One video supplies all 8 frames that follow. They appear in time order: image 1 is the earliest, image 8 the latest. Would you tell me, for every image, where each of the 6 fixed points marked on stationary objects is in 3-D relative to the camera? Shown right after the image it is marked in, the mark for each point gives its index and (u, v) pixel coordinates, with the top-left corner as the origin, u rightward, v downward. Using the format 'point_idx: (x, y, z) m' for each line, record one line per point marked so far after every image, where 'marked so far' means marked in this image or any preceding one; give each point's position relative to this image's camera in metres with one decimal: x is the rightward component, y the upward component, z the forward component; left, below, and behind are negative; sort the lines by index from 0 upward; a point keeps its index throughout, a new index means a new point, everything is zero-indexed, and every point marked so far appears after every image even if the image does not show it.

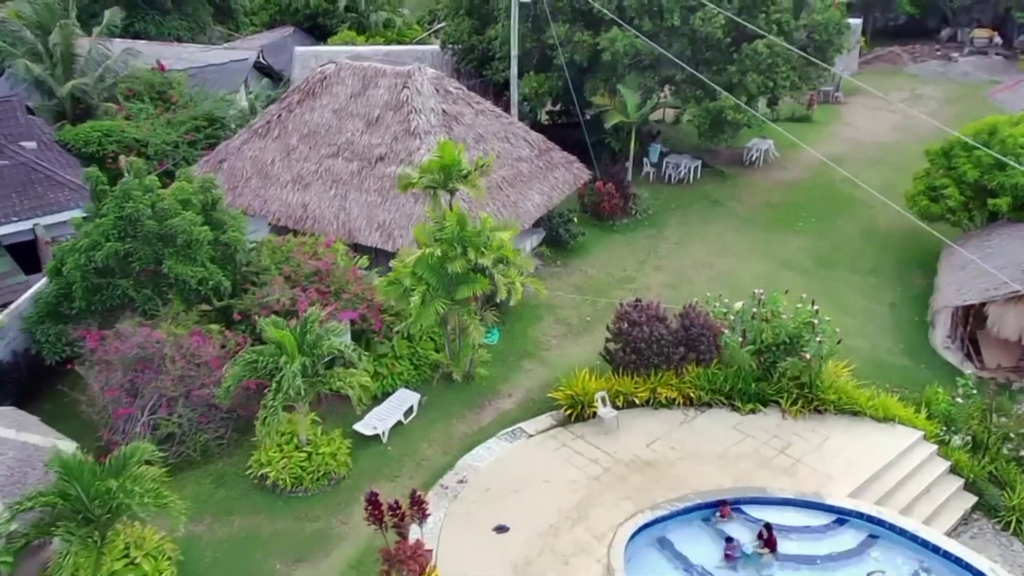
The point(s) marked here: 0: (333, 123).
0: (-3.7, +3.4, +18.1) m
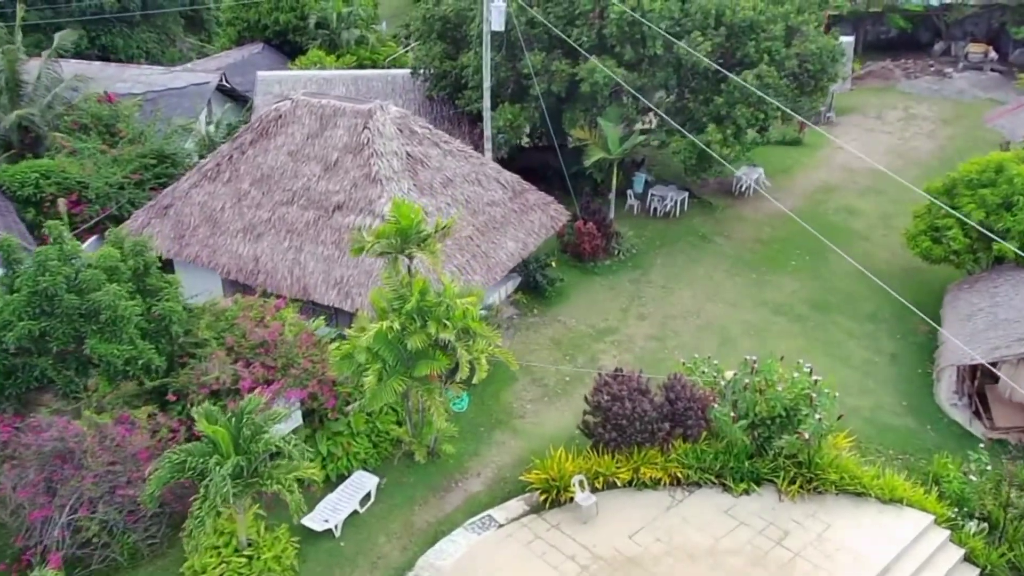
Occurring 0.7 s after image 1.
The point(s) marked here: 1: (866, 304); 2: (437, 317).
0: (-4.2, +2.3, +16.6) m
1: (+7.9, -0.3, +19.7) m
2: (-1.0, -0.4, +12.2) m
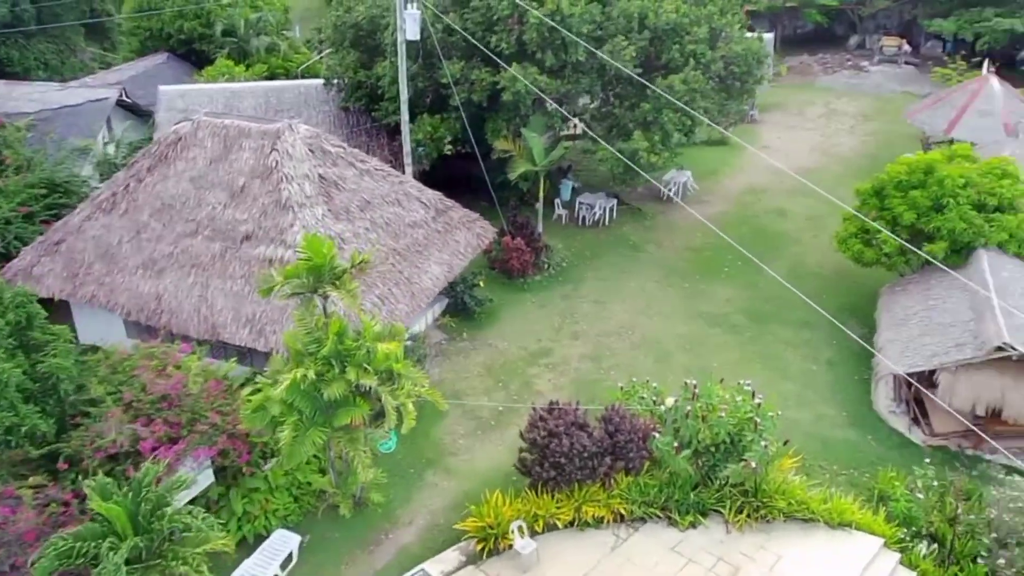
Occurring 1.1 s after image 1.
0: (-5.6, +1.6, +15.4) m
1: (+6.4, -0.5, +19.4) m
2: (-2.0, -0.9, +11.2) m
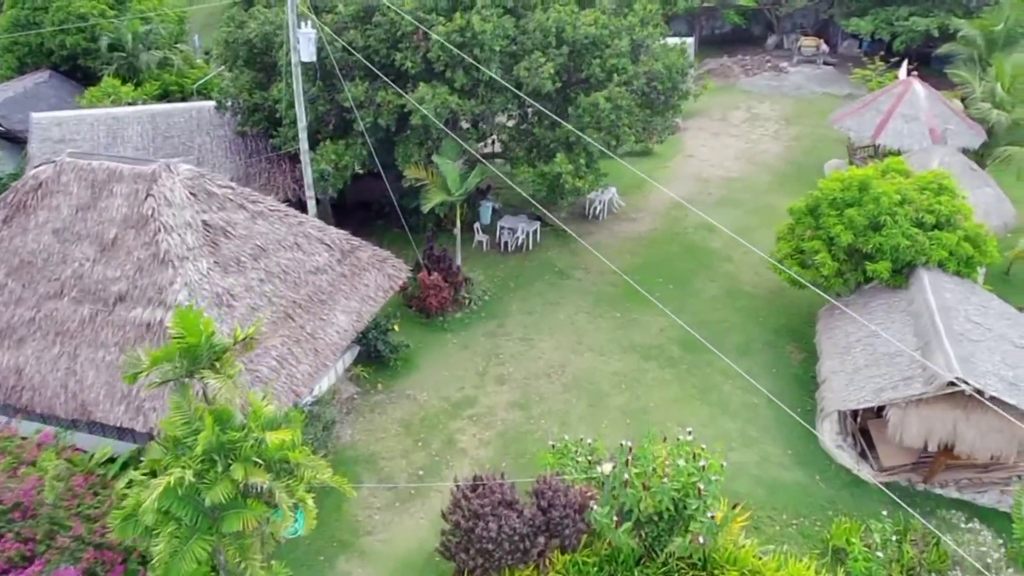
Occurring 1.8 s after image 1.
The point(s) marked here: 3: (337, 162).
0: (-7.0, +0.6, +13.4) m
1: (+4.7, -1.0, +18.4) m
2: (-2.9, -1.8, +9.6) m
3: (-3.5, +2.6, +17.9) m
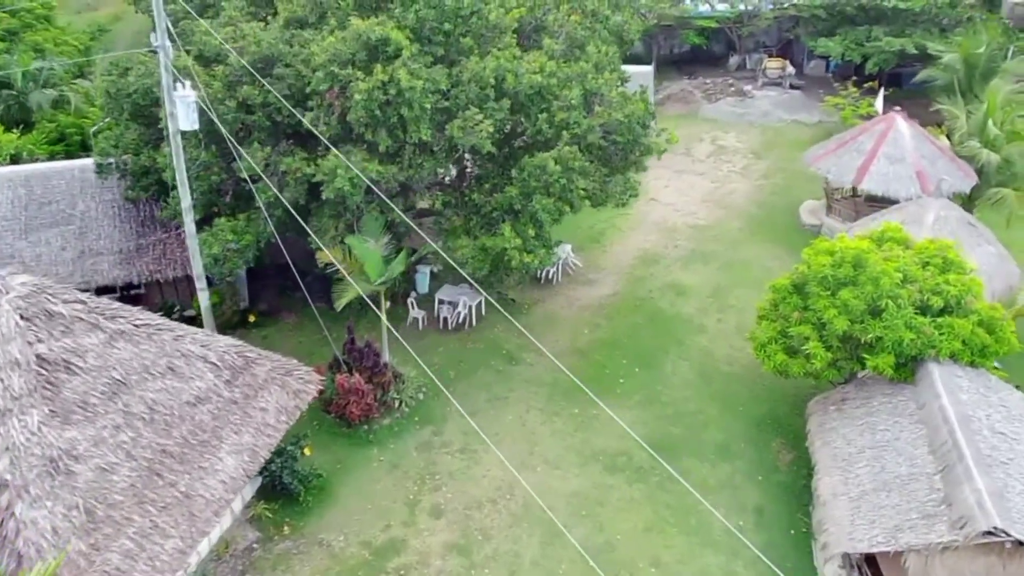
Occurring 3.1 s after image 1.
0: (-7.8, -1.3, +10.3) m
1: (+3.6, -2.6, +15.8) m
2: (-3.6, -3.6, +6.6) m
3: (-4.7, +0.8, +14.9) m
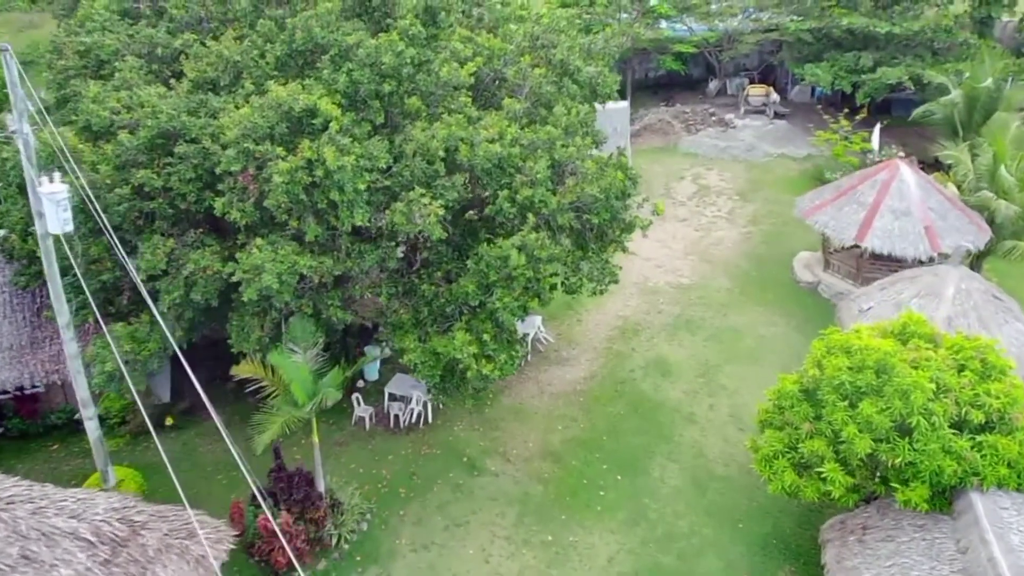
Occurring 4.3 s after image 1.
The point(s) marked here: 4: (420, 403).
0: (-8.3, -3.0, +7.6) m
1: (+3.1, -4.1, +13.4) m
2: (-3.9, -5.2, +4.0) m
3: (-5.3, -0.9, +12.3) m
4: (-1.6, -2.1, +15.5) m
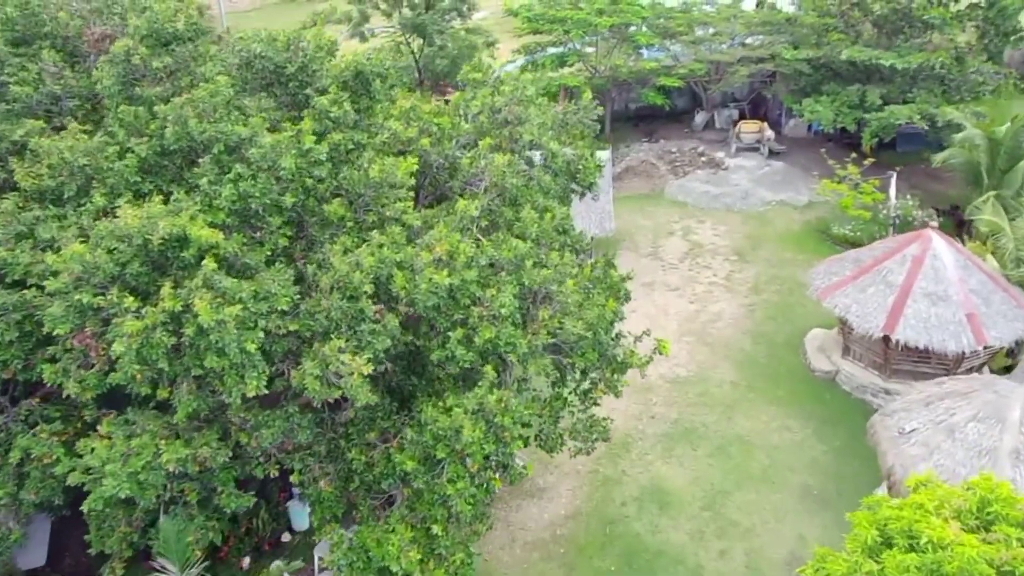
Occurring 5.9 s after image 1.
0: (-8.6, -5.0, +4.1) m
1: (+2.6, -6.0, +10.2) m
2: (-4.0, -7.2, +0.6) m
3: (-5.7, -2.9, +8.9) m
4: (-2.1, -4.0, +12.2) m
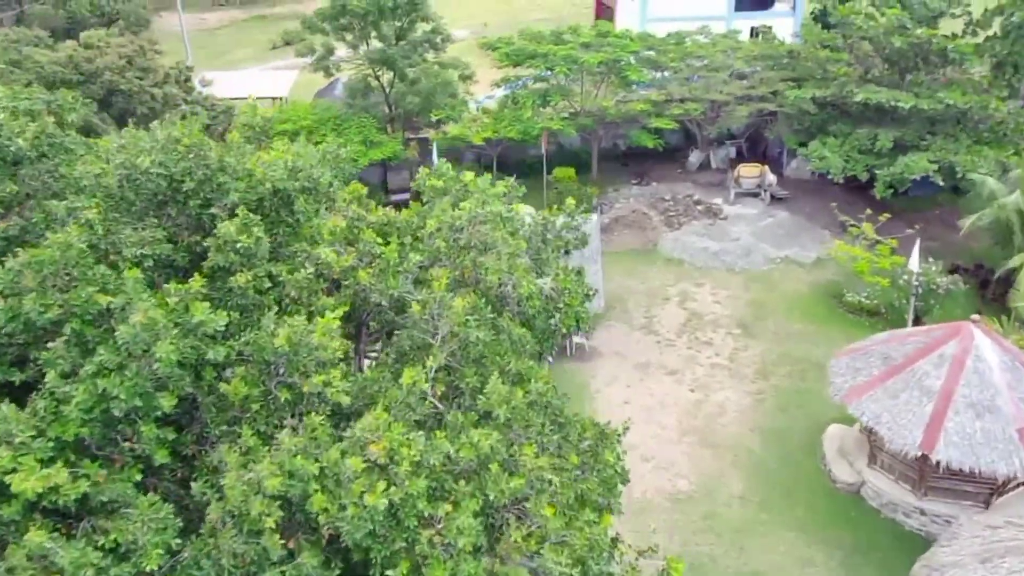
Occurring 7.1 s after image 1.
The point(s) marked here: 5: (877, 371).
0: (-8.8, -6.9, +1.5) m
1: (+2.4, -7.8, +7.8) m
2: (-4.1, -9.0, -1.9) m
3: (-6.0, -4.8, +6.3) m
4: (-2.4, -5.8, +9.7) m
5: (+6.2, -1.4, +15.0) m
